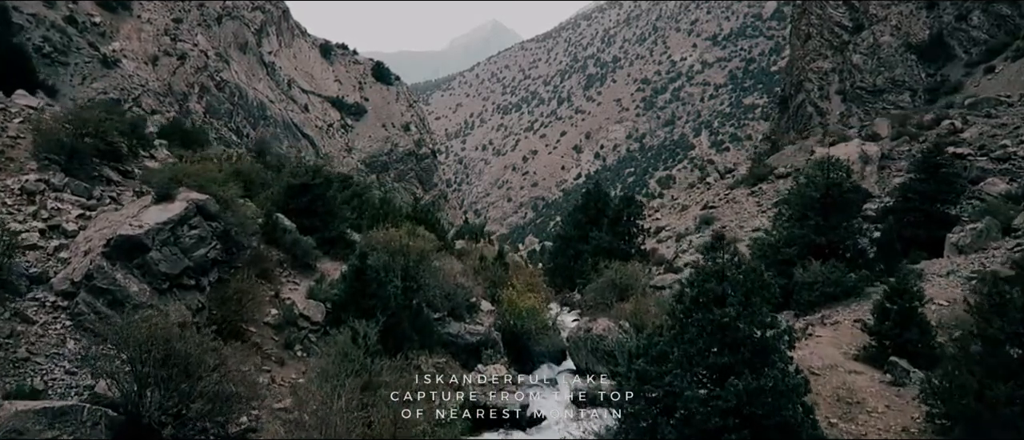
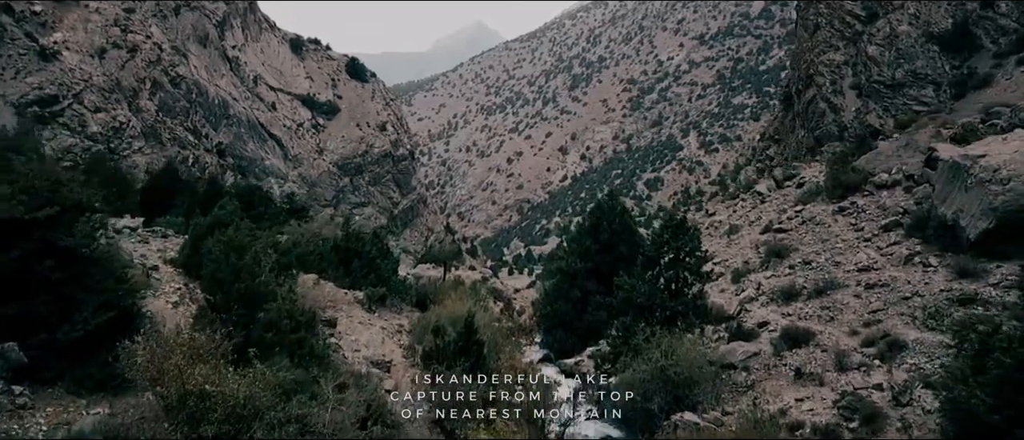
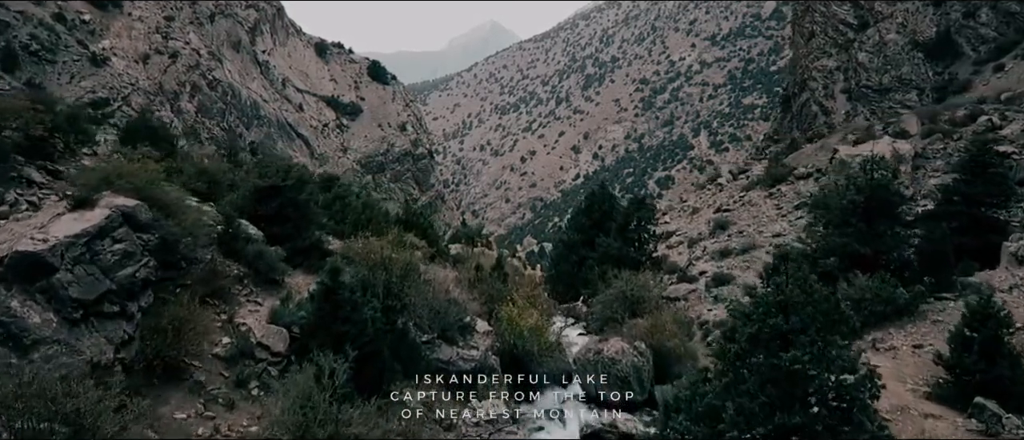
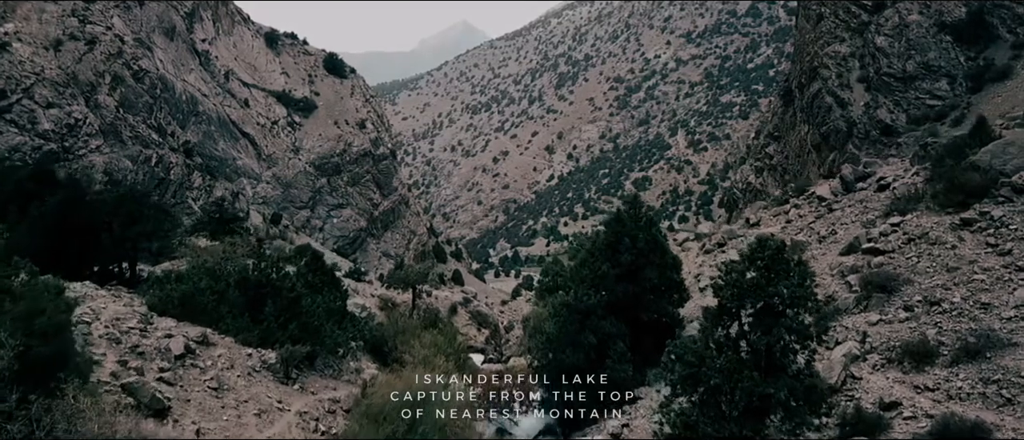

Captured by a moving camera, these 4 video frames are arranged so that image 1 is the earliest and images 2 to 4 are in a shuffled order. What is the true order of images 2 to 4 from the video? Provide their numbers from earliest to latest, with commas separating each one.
3, 2, 4
